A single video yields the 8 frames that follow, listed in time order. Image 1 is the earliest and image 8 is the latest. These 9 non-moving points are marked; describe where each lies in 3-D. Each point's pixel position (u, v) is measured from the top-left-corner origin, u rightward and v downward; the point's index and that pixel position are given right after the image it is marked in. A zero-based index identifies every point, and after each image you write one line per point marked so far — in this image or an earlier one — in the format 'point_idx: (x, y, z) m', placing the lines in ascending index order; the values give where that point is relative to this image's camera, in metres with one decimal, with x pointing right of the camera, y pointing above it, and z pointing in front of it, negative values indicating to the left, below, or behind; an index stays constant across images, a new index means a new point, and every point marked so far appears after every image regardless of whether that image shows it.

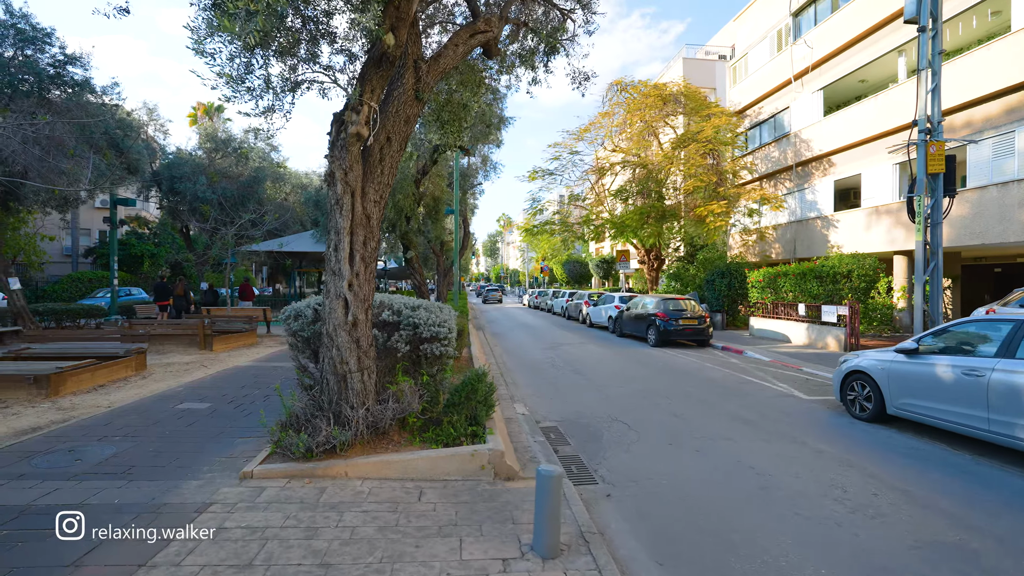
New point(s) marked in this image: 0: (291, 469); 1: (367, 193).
0: (-2.0, -1.6, +4.4) m
1: (-1.4, +0.9, +5.0) m
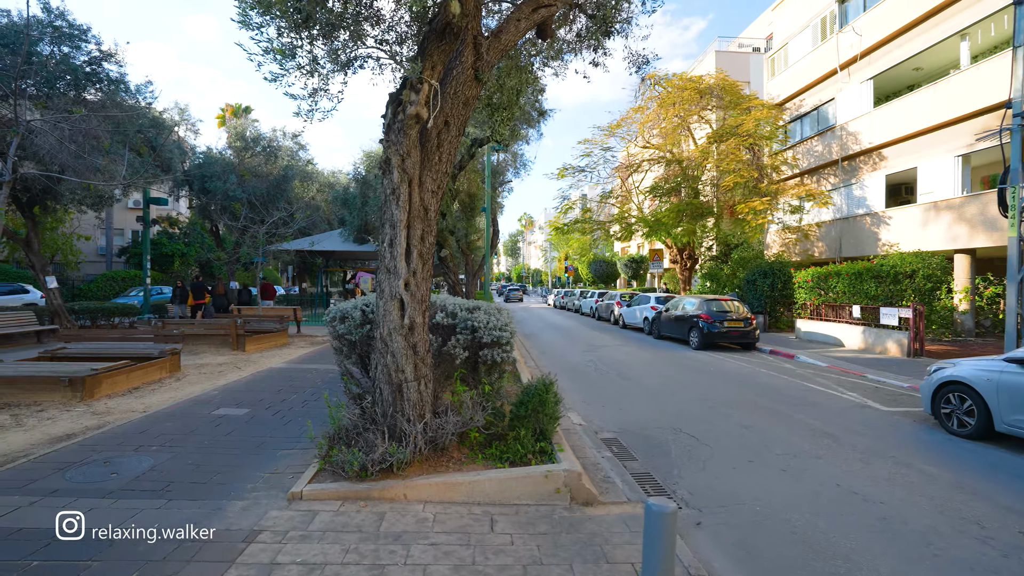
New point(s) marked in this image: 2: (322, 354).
0: (-1.3, -1.6, +4.0) m
1: (-0.8, +0.9, +4.5) m
2: (-4.5, -1.6, +11.8) m
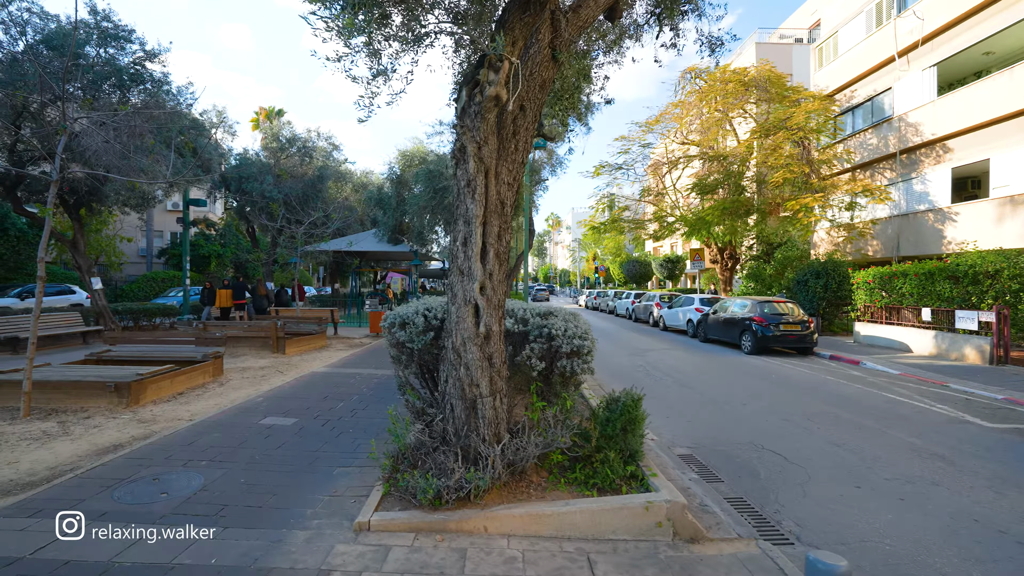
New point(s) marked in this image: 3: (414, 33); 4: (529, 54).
0: (-0.7, -1.6, +3.5) m
1: (-0.1, +0.9, +4.0) m
2: (-3.4, -1.6, +11.5) m
3: (-1.0, +2.6, +5.1) m
4: (+0.1, +1.9, +4.1) m
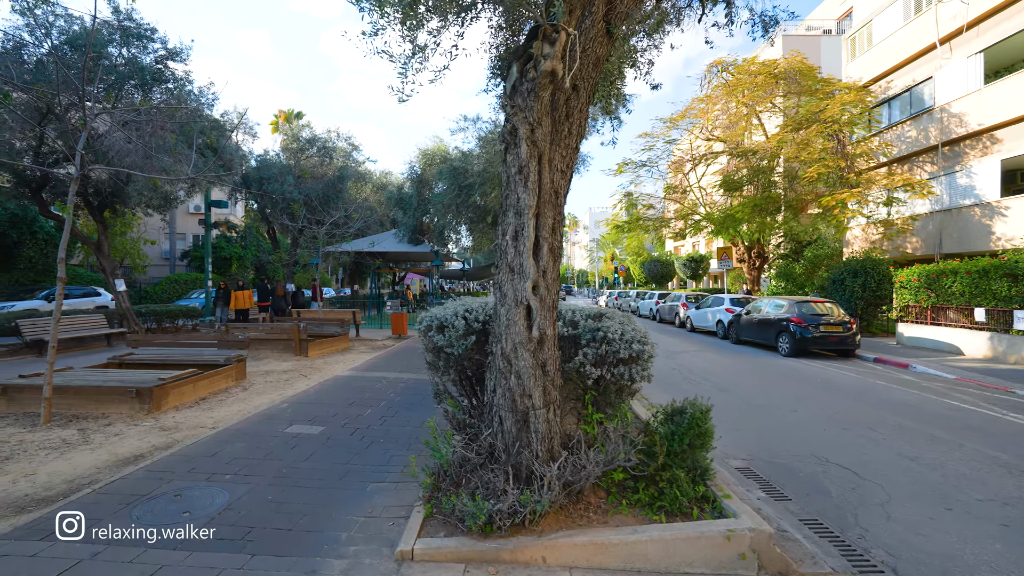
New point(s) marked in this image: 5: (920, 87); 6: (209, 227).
0: (-0.3, -1.6, +3.1) m
1: (+0.3, +0.9, +3.6) m
2: (-2.8, -1.6, +11.2) m
3: (-0.6, +2.6, +4.7) m
4: (+0.5, +1.9, +3.7) m
5: (+15.6, +7.7, +19.1) m
6: (-11.4, +2.3, +18.9) m
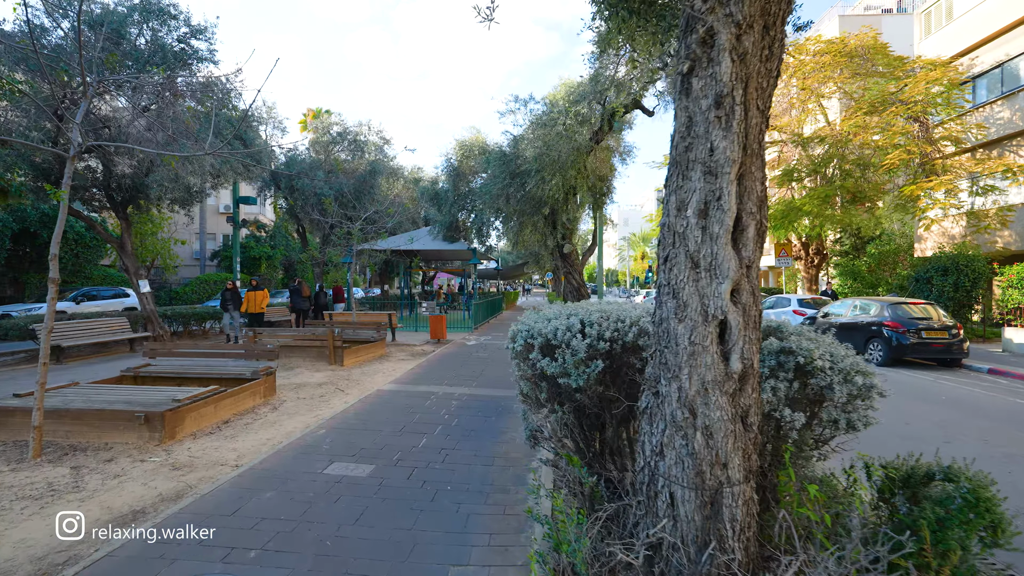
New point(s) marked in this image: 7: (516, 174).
0: (+0.5, -1.6, +1.8) m
1: (+1.1, +0.9, +2.2) m
2: (-1.6, -1.6, +10.0) m
3: (+0.3, +2.6, +3.4) m
4: (+1.3, +1.9, +2.3) m
5: (+17.1, +7.7, +17.0) m
6: (-9.9, +2.3, +18.0) m
7: (+0.1, +2.5, +10.9) m
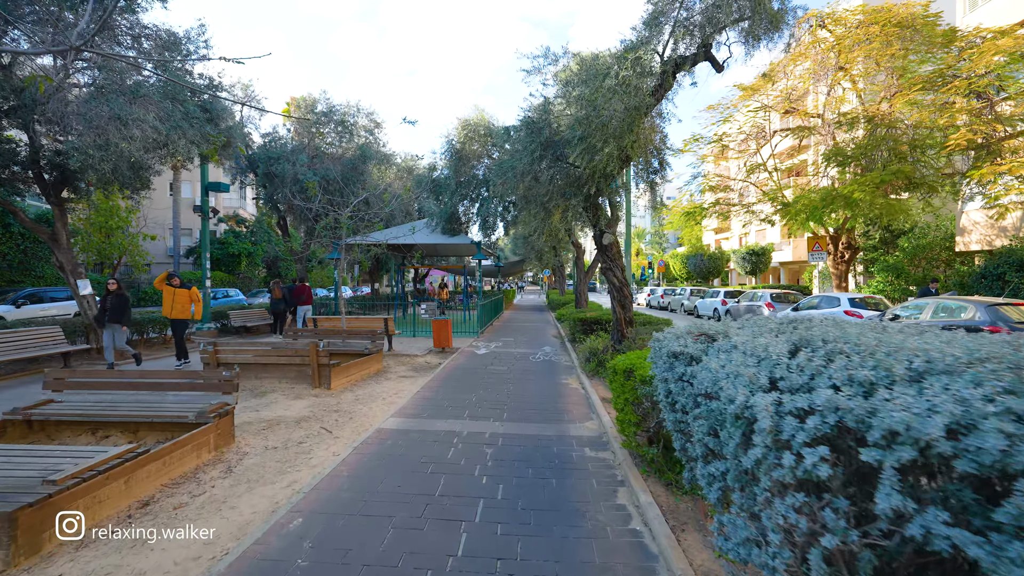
0: (+1.2, -1.7, -0.3) m
1: (+1.8, +0.9, +0.1) m
2: (-1.1, -1.6, +7.9) m
3: (+1.0, +2.5, +1.3) m
4: (+2.0, +1.9, +0.2) m
5: (+17.4, +7.8, +15.3) m
6: (-9.5, +2.3, +15.7) m
7: (+0.6, +2.5, +8.8) m
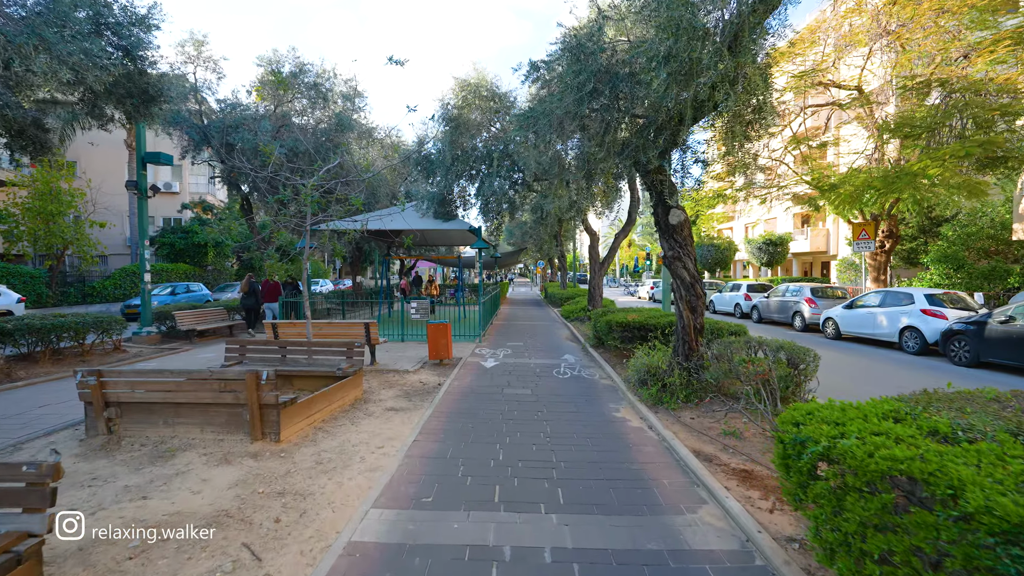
0: (+1.9, -1.8, -2.8) m
1: (+2.5, +0.8, -2.4) m
2: (-0.6, -1.6, +5.2) m
3: (+1.6, +2.4, -1.4) m
4: (+2.7, +1.8, -2.3) m
5: (+17.6, +7.9, +13.0) m
6: (-9.3, +2.4, +12.7) m
7: (+1.1, +2.5, +6.1) m
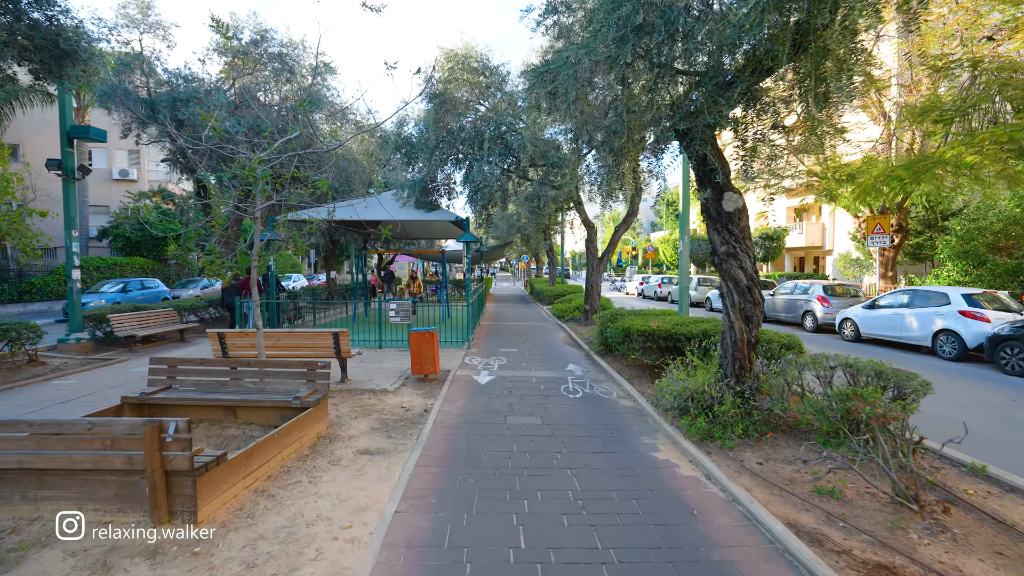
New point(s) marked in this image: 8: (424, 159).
0: (+2.4, -2.0, -4.3) m
1: (+3.0, +0.6, -3.9) m
2: (-0.5, -1.7, +3.7) m
3: (+2.0, +2.3, -2.9) m
4: (+3.2, +1.6, -3.8) m
5: (+17.5, +8.0, +12.1) m
6: (-9.4, +2.4, +10.8) m
7: (+1.2, +2.5, +4.6) m
8: (-2.3, +3.4, +13.3) m
